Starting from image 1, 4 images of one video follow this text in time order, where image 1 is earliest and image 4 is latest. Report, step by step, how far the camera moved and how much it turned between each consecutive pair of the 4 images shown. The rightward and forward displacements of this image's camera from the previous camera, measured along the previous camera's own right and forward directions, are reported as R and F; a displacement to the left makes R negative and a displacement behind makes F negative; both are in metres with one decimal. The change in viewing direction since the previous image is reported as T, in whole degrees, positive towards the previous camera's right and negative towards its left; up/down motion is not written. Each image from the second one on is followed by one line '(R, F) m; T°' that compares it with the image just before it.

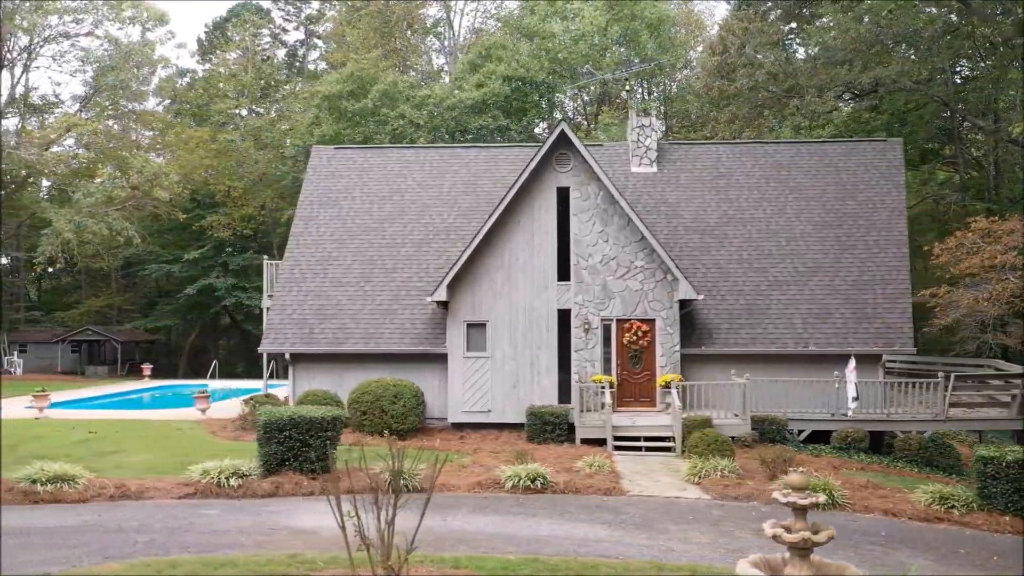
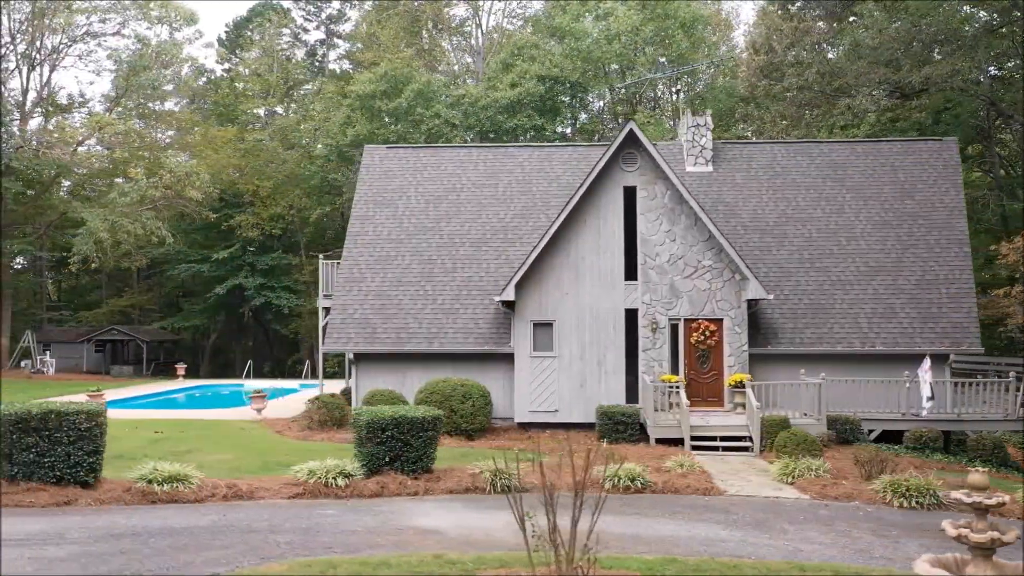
(-1.6, 0.0) m; 0°
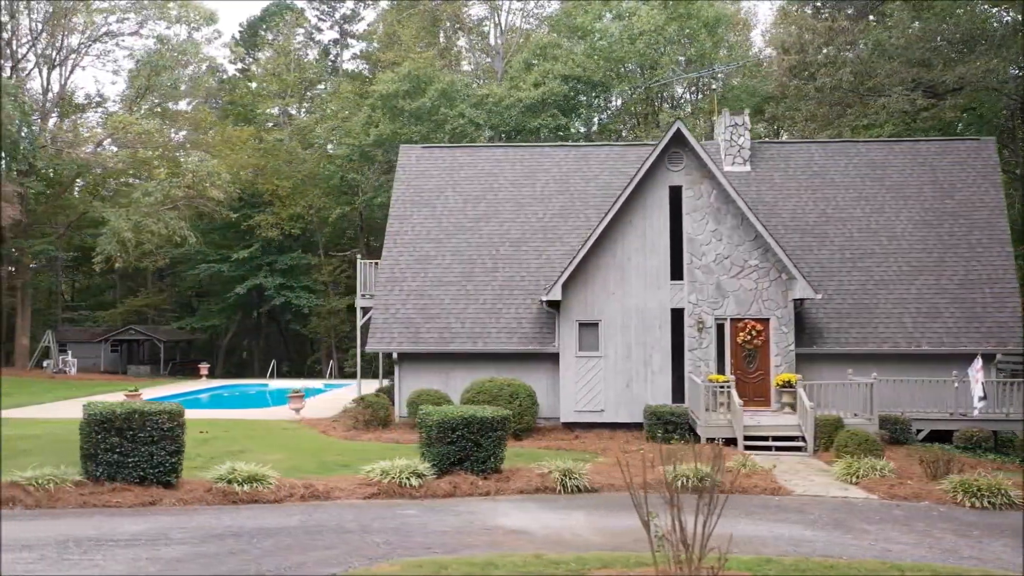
(-1.1, 0.0) m; 0°
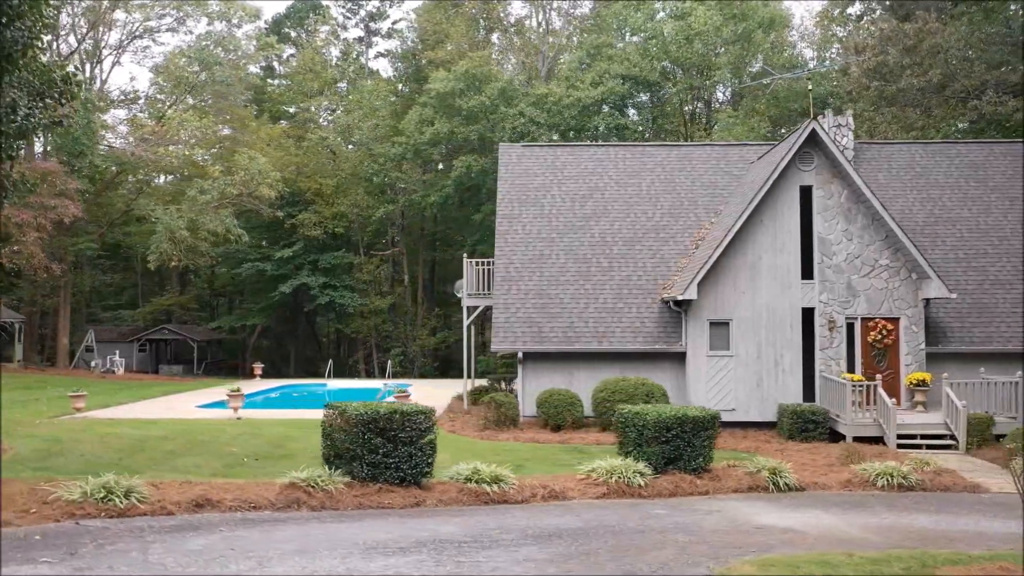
(-3.6, +0.1) m; +1°
